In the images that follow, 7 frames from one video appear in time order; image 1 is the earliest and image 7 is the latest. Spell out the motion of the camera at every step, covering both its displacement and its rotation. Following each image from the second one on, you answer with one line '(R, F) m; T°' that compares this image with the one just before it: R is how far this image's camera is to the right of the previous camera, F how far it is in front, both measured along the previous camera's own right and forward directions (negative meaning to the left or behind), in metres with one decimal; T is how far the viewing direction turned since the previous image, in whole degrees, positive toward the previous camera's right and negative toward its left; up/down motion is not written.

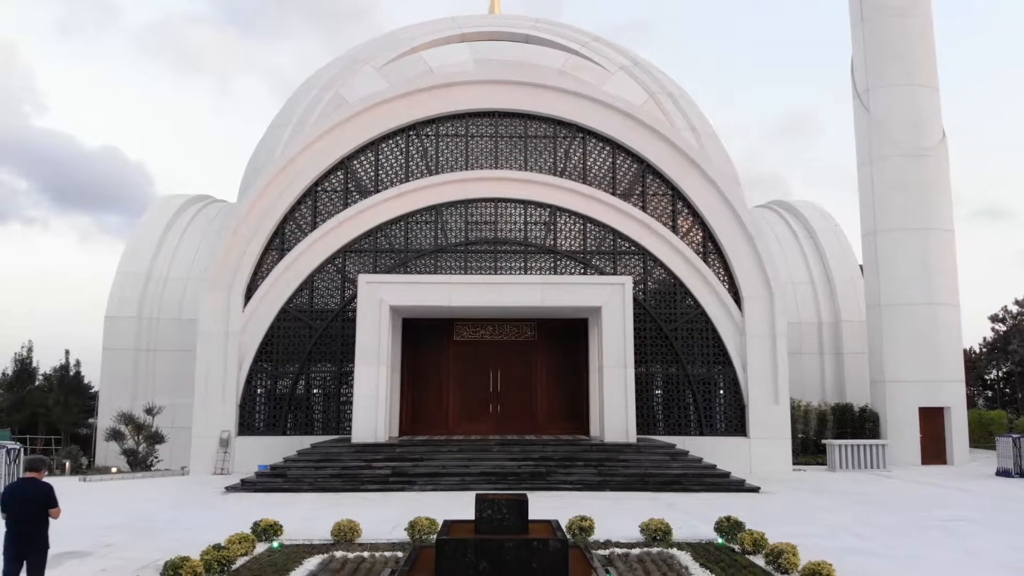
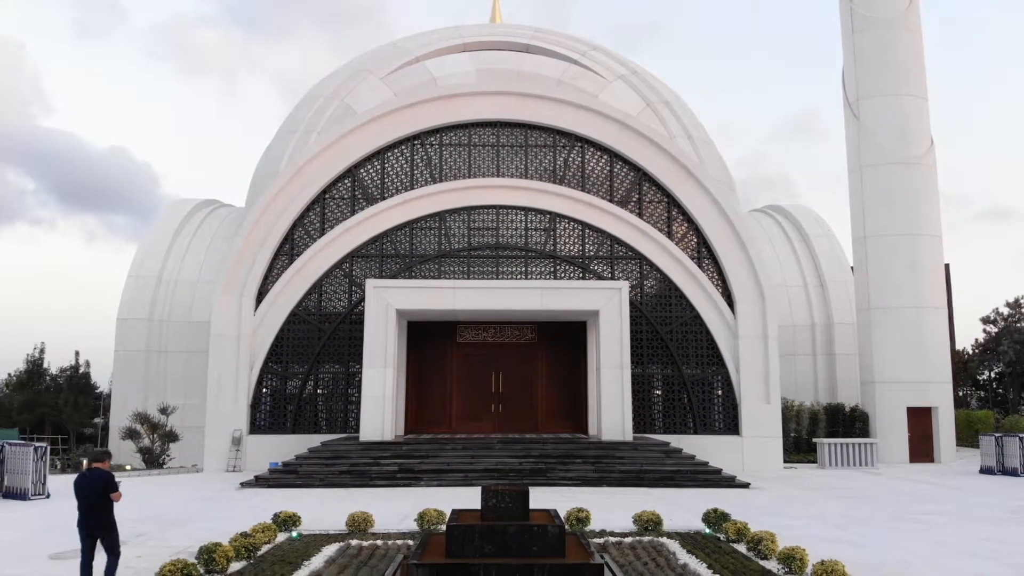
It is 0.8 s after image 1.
(0.0, -0.4) m; 0°
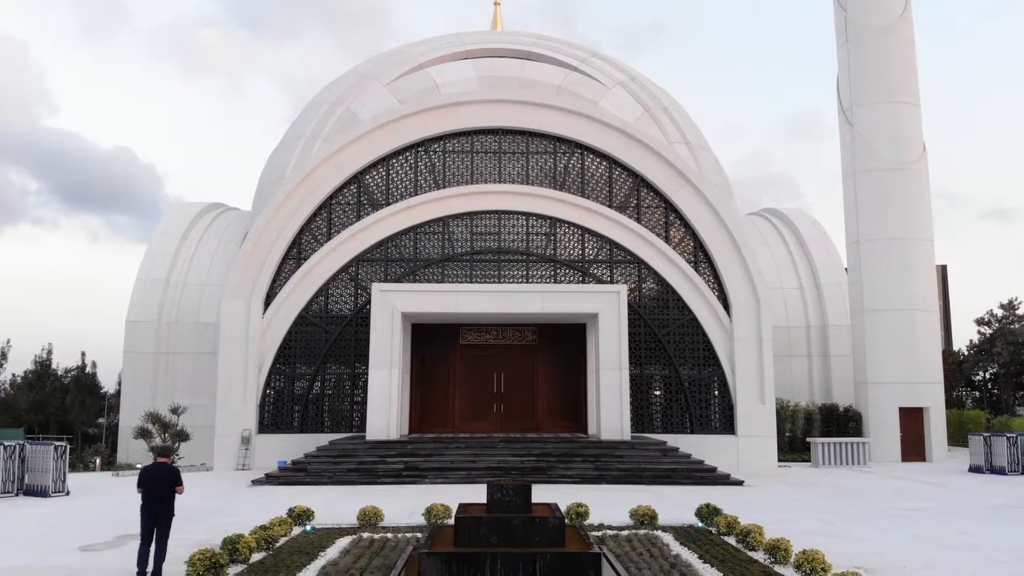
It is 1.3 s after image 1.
(0.0, -0.3) m; 0°
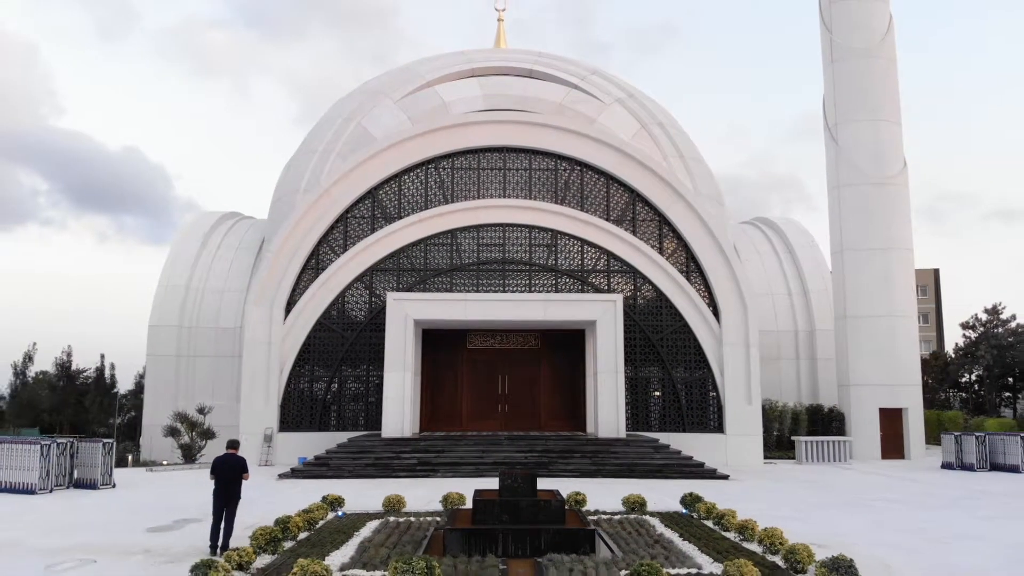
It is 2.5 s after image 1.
(-0.1, -0.9) m; 0°
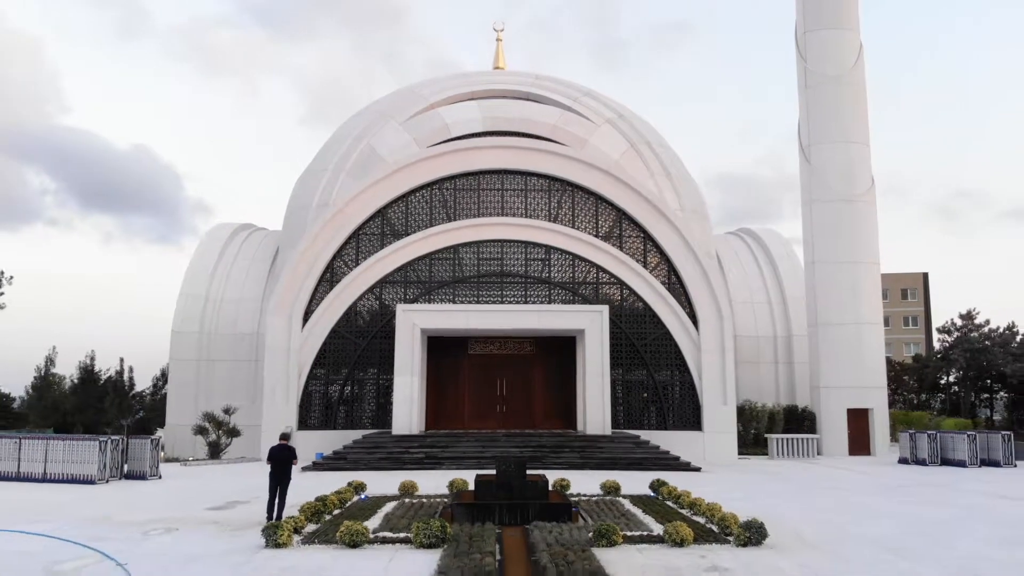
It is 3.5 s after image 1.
(+0.1, -1.3) m; 0°
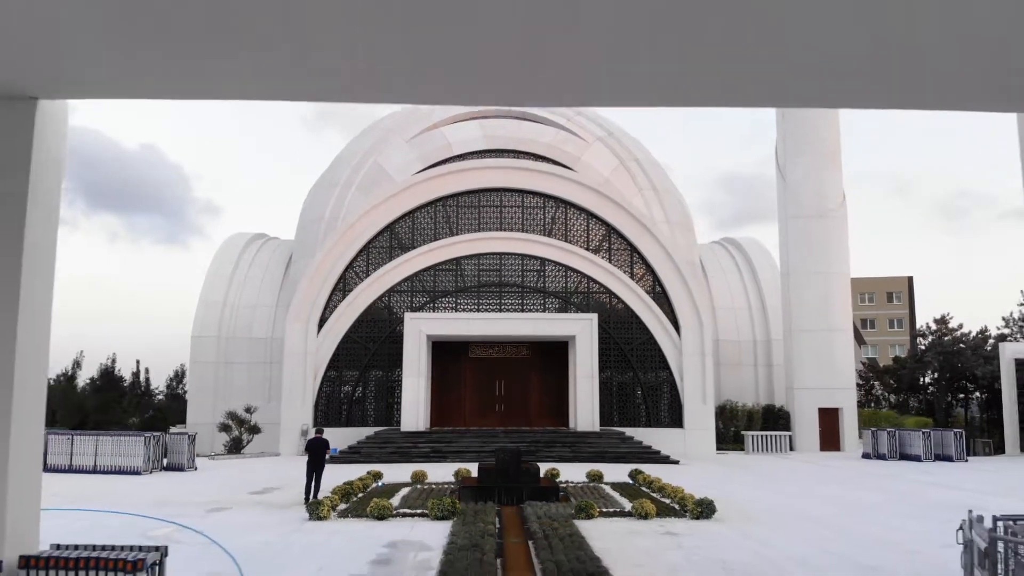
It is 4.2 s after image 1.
(0.0, -1.3) m; 0°
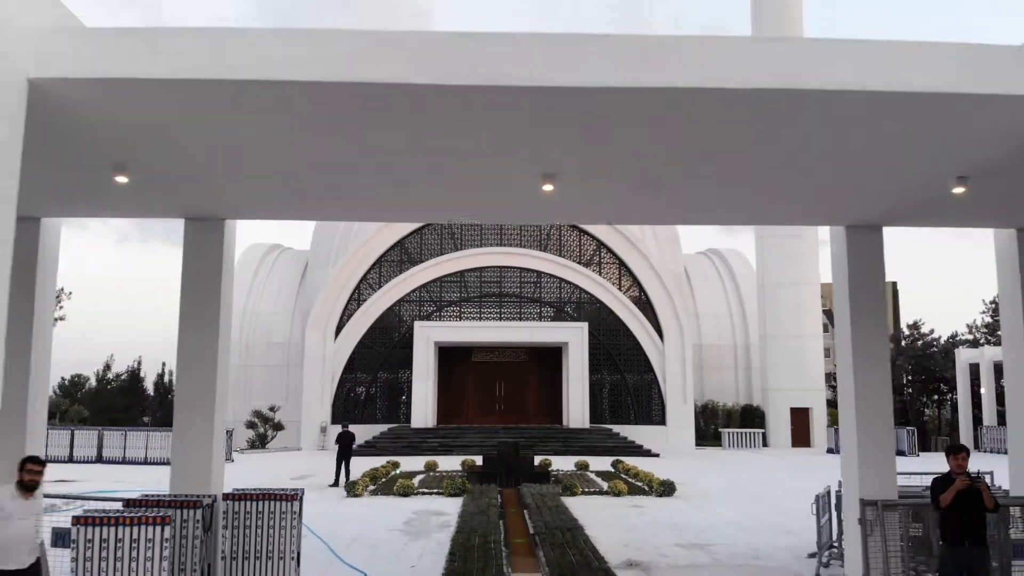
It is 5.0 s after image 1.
(0.0, -1.6) m; 0°
